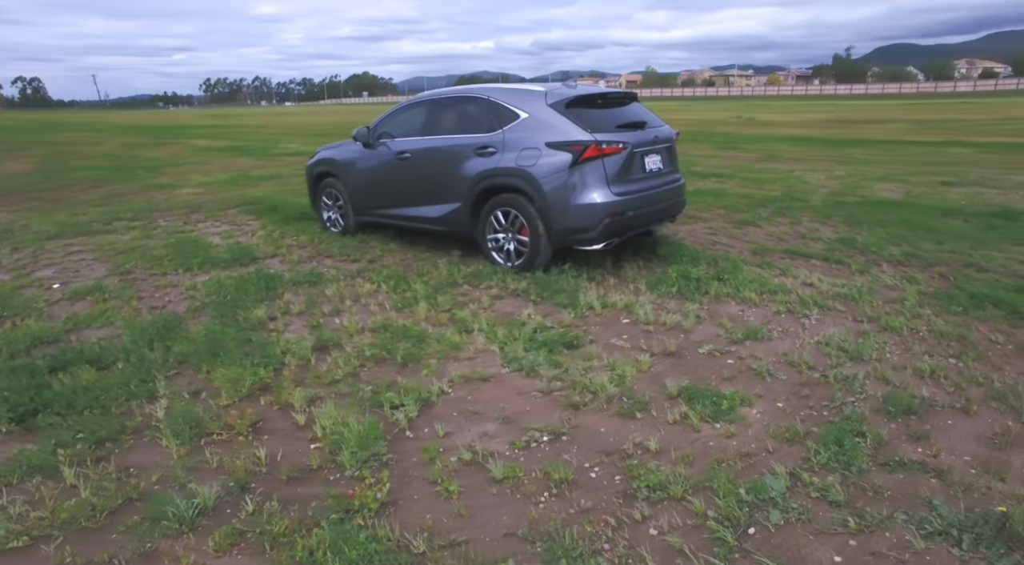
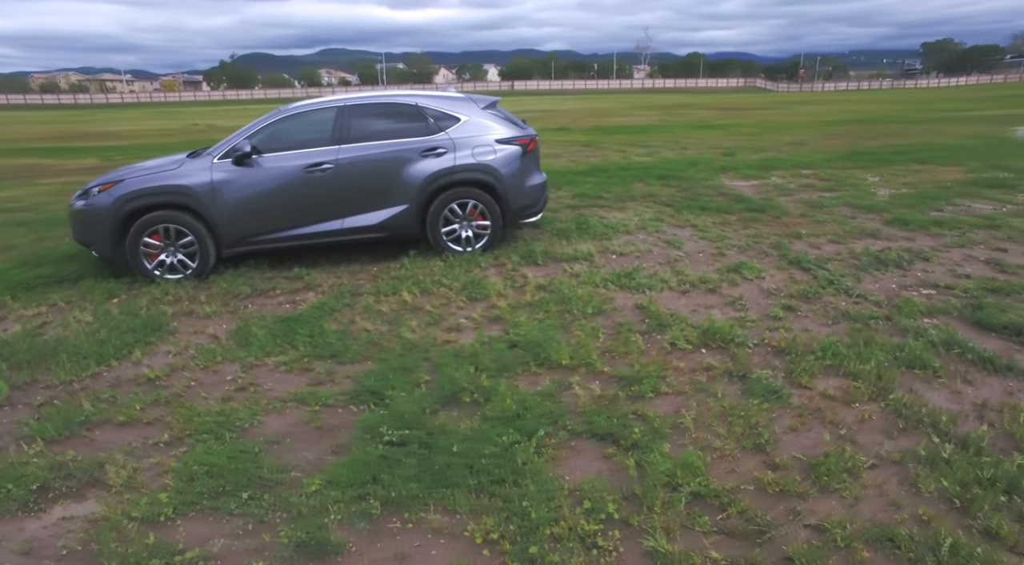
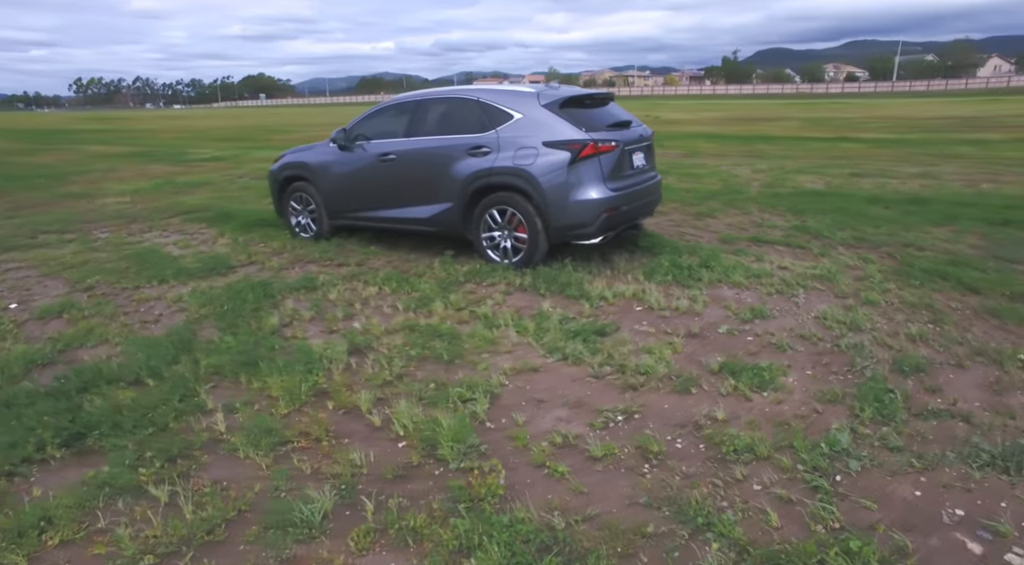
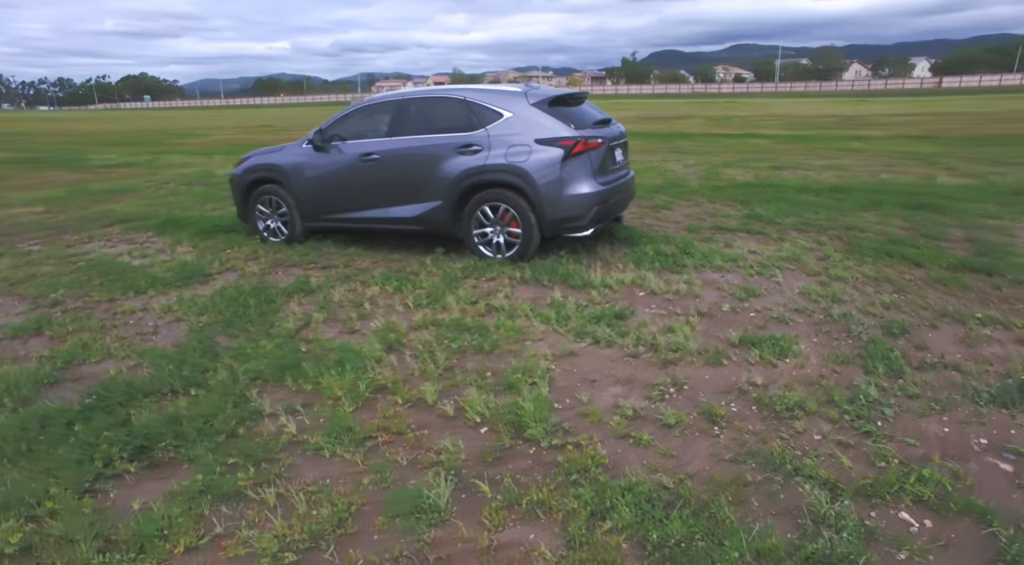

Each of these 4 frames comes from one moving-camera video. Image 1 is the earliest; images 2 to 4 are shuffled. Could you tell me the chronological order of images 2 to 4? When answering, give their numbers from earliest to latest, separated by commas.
3, 4, 2
